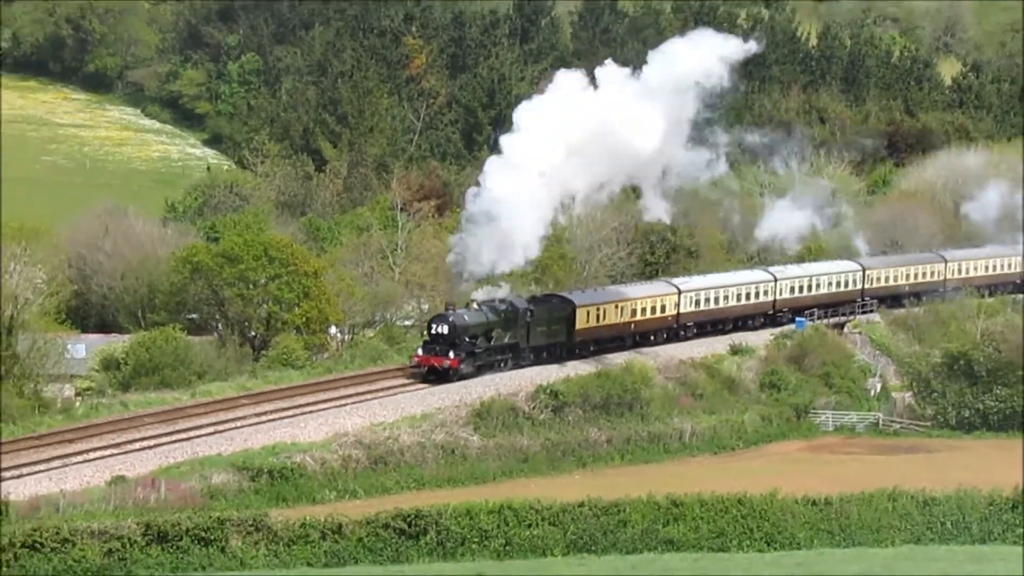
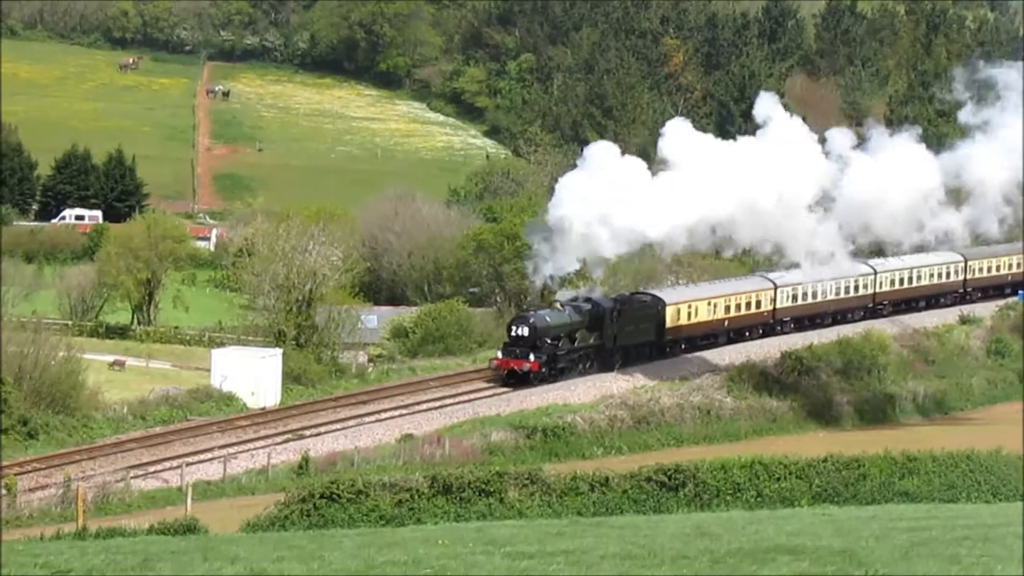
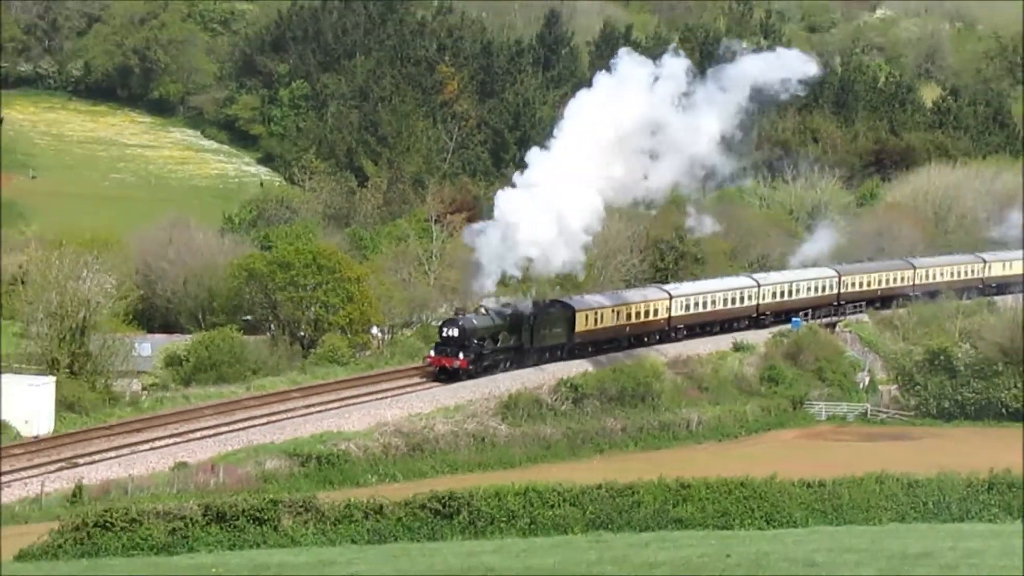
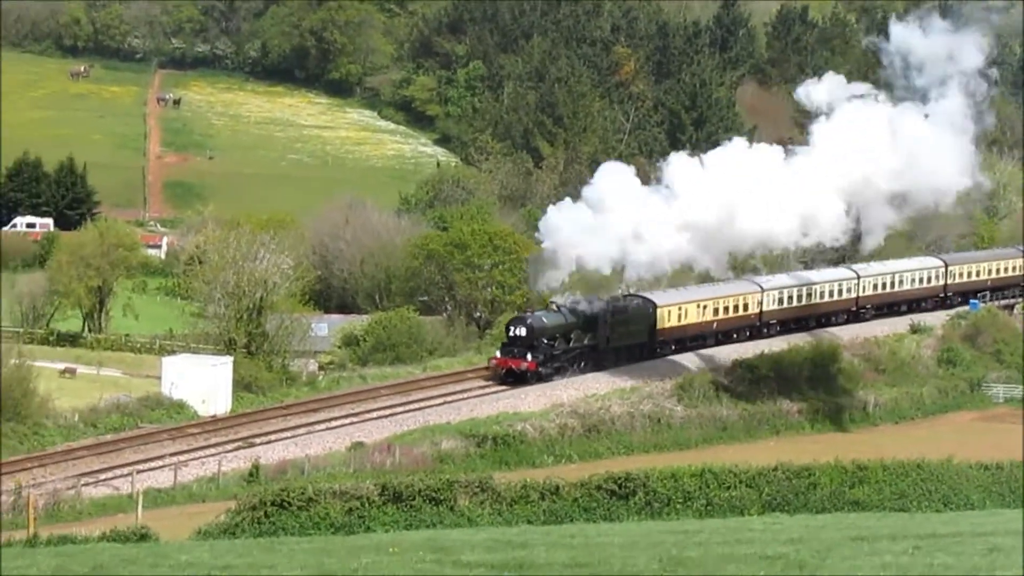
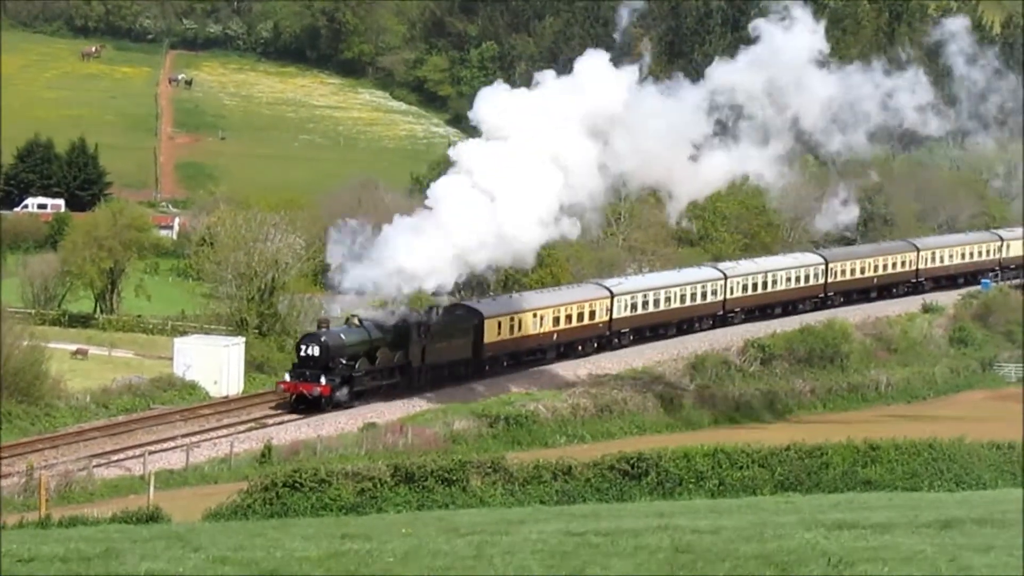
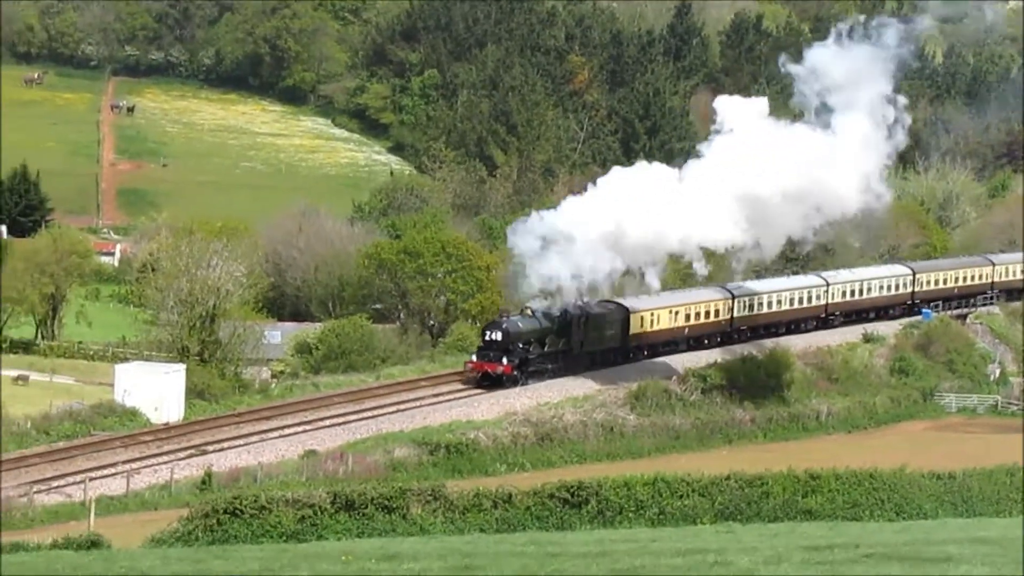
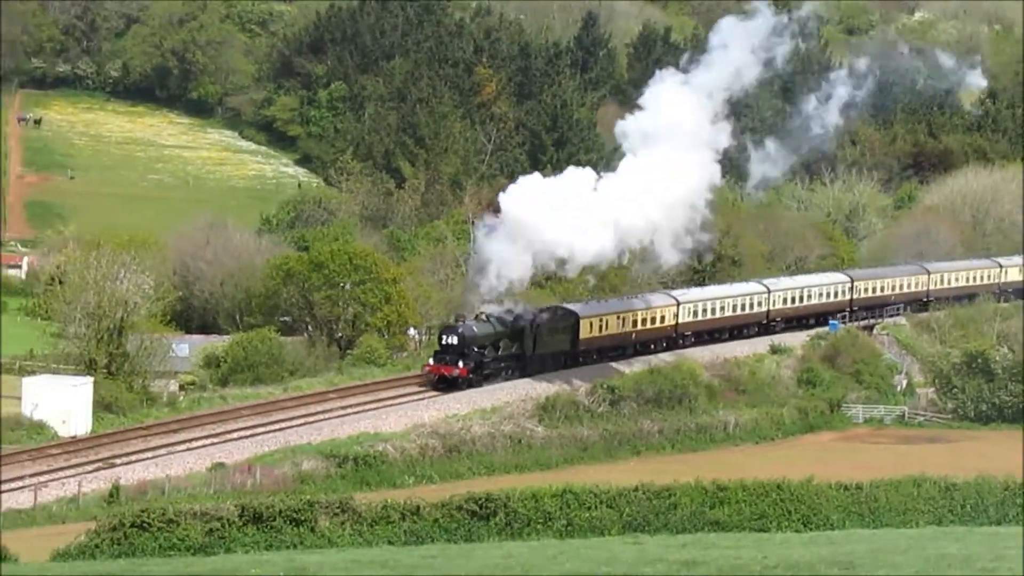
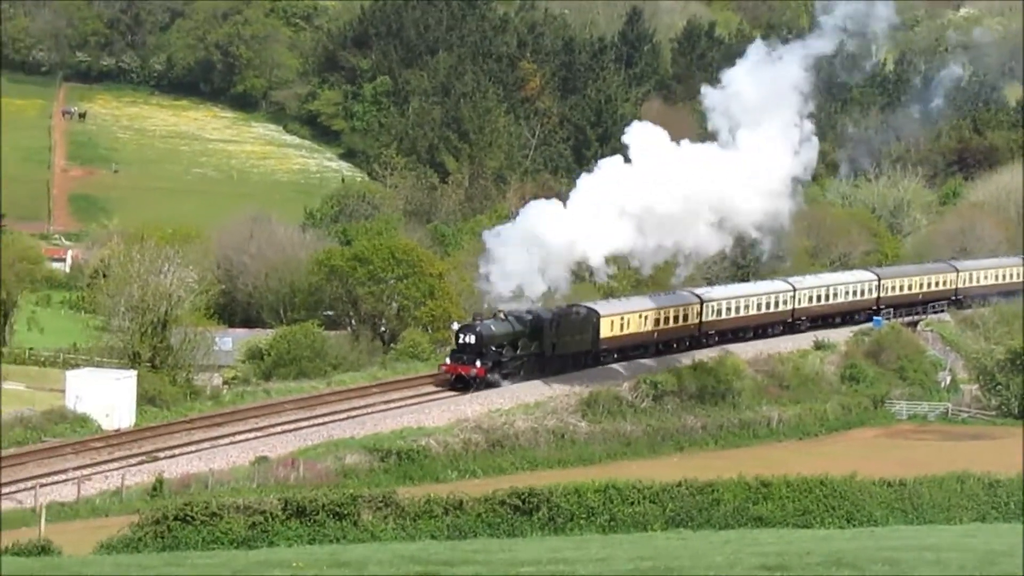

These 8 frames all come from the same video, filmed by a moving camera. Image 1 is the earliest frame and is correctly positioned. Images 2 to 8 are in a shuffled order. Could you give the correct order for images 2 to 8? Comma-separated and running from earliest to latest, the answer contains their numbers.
3, 7, 8, 6, 4, 2, 5
